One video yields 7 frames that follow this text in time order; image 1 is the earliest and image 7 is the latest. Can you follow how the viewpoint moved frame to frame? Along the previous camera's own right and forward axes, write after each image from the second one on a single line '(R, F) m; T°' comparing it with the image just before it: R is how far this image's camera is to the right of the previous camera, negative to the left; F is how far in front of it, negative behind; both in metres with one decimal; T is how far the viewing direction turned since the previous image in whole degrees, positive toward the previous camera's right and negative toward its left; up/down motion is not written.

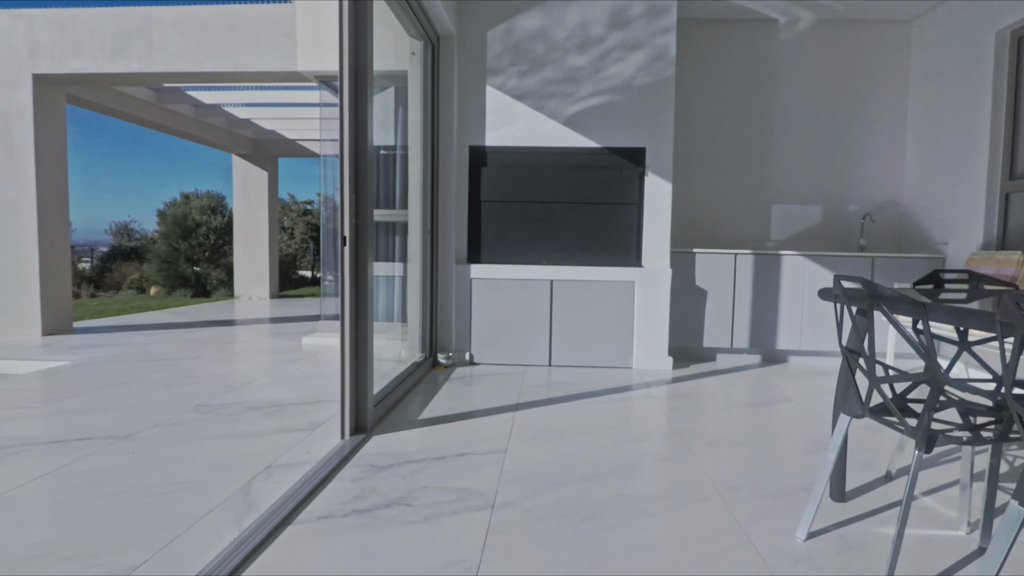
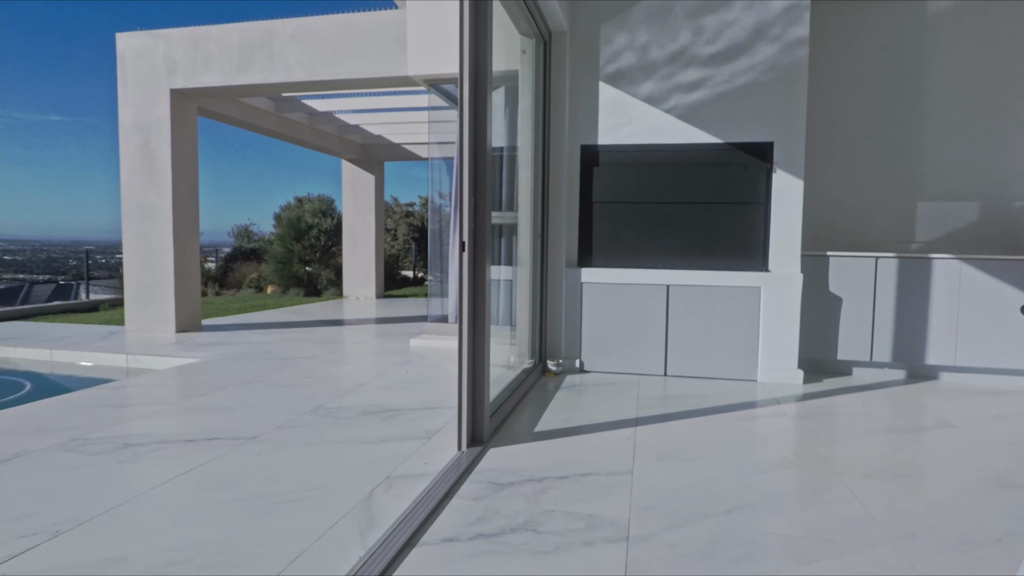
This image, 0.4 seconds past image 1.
(-0.2, +0.2) m; -9°
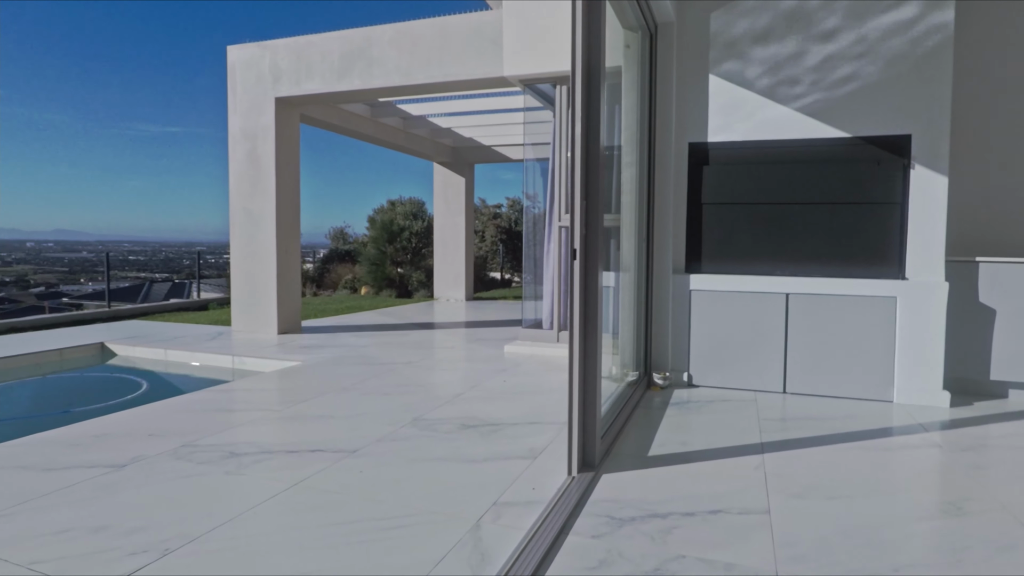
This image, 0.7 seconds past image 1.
(-0.1, +0.2) m; -8°
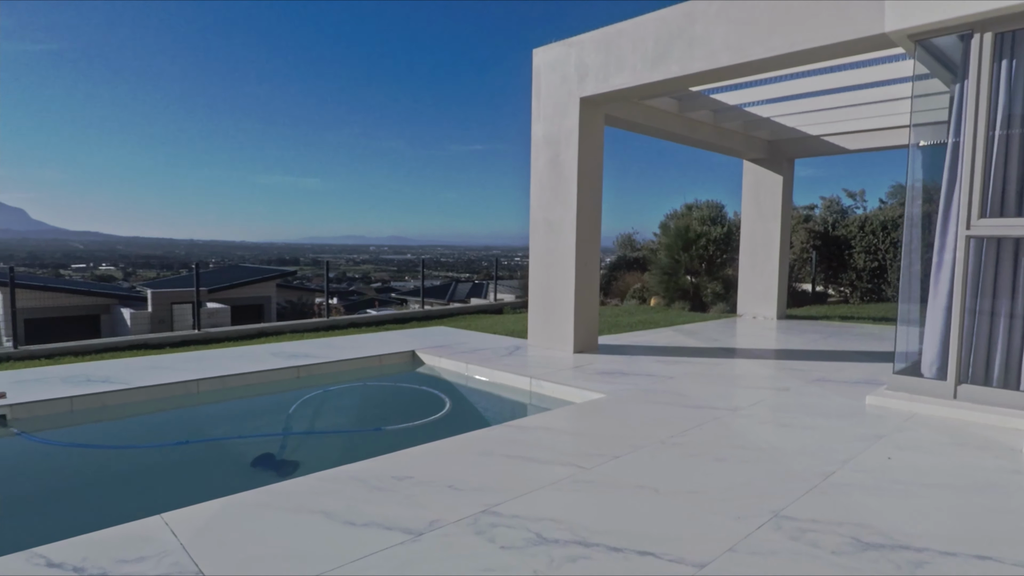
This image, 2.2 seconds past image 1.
(-0.5, +0.8) m; -25°
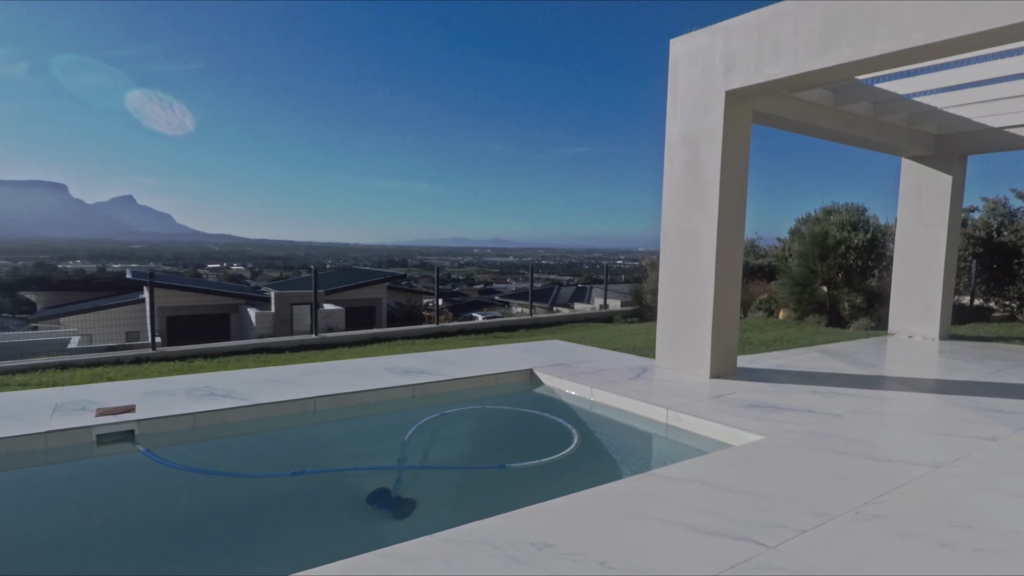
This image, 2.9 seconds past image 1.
(-0.2, +0.4) m; -9°
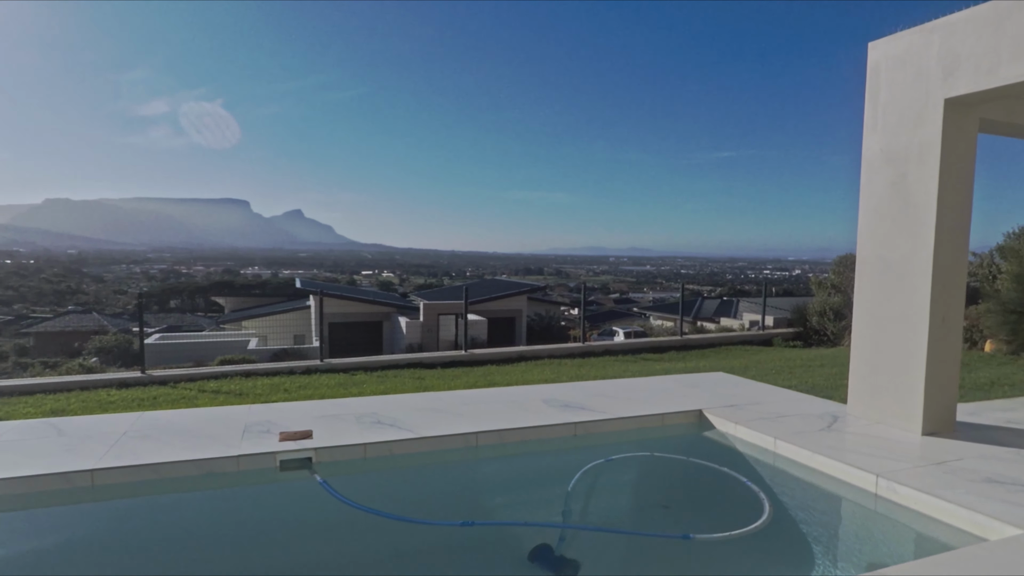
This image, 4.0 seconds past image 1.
(-0.3, +0.2) m; -13°
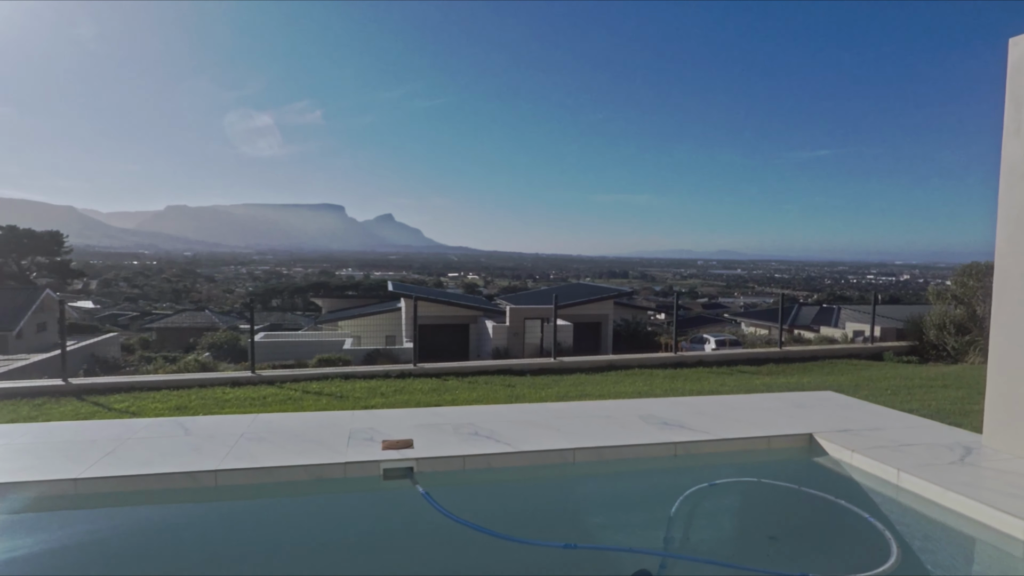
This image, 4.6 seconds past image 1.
(-0.1, 0.0) m; -8°
